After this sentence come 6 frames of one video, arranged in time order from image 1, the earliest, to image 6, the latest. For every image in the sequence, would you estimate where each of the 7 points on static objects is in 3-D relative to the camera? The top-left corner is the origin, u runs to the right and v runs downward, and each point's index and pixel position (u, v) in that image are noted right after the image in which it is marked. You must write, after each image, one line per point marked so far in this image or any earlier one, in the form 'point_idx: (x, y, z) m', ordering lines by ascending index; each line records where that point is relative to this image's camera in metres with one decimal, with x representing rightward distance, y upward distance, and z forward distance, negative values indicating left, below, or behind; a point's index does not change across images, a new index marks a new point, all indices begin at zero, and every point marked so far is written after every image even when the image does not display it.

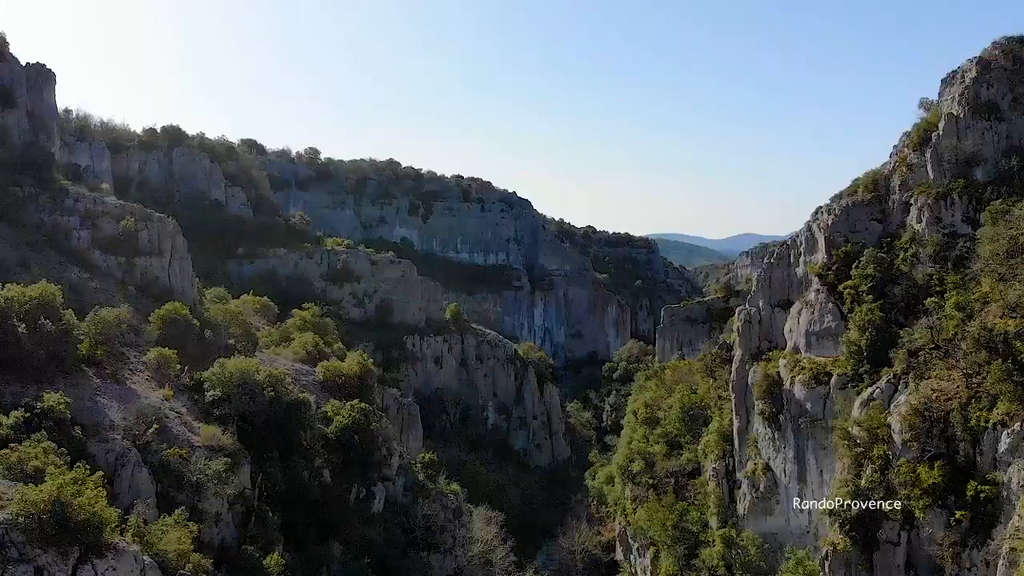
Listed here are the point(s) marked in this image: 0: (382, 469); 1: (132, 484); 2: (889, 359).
0: (-3.5, -4.9, +19.1) m
1: (-6.6, -3.4, +12.2) m
2: (+10.5, -2.0, +19.7) m
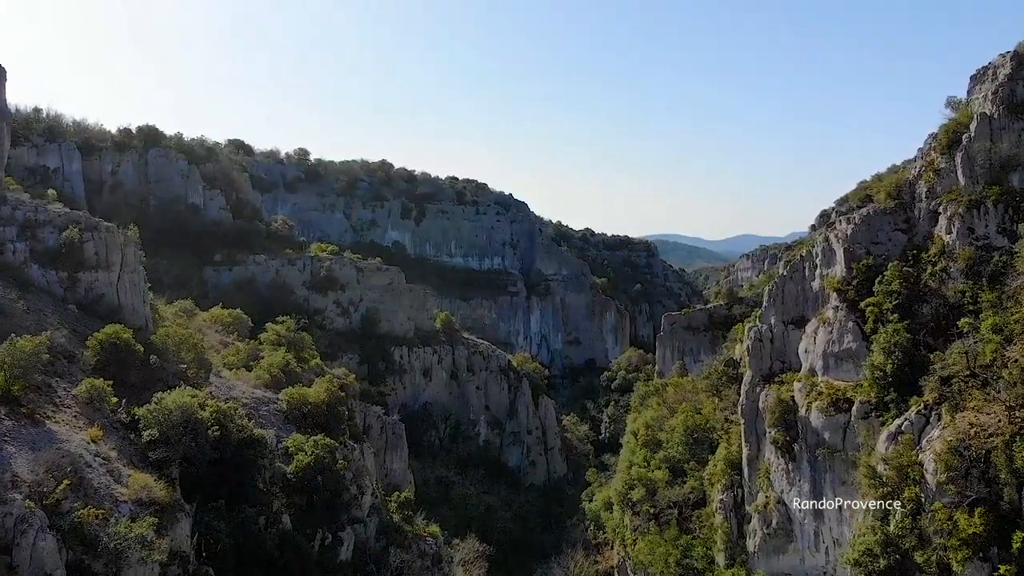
0: (-3.9, -5.4, +17.0) m
1: (-6.9, -3.8, +10.1) m
2: (+10.2, -2.5, +17.6) m
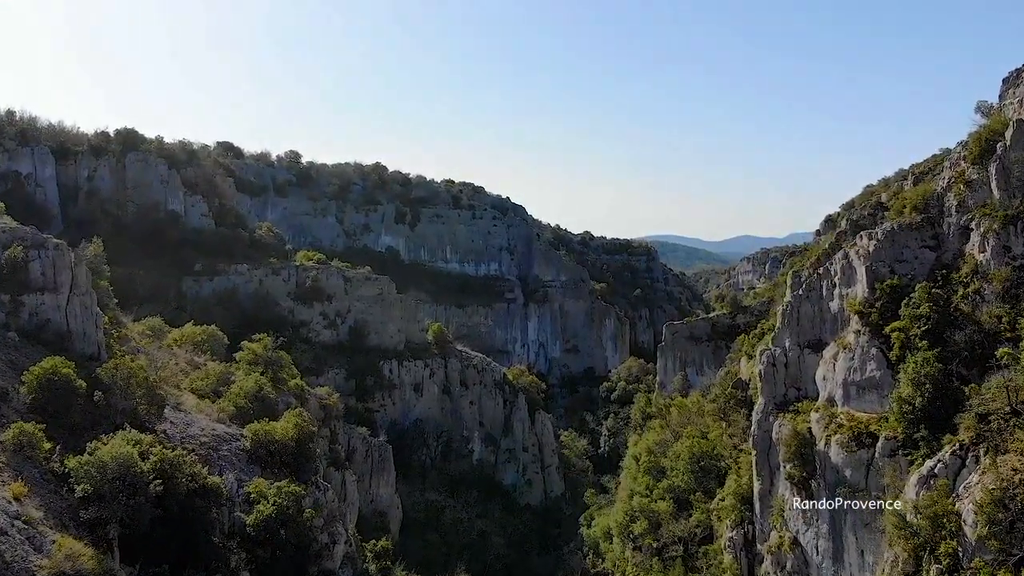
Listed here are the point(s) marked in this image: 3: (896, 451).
0: (-4.1, -5.9, +15.3) m
1: (-7.1, -4.4, +8.4) m
2: (+9.9, -3.1, +15.9) m
3: (+9.0, -3.8, +16.5) m
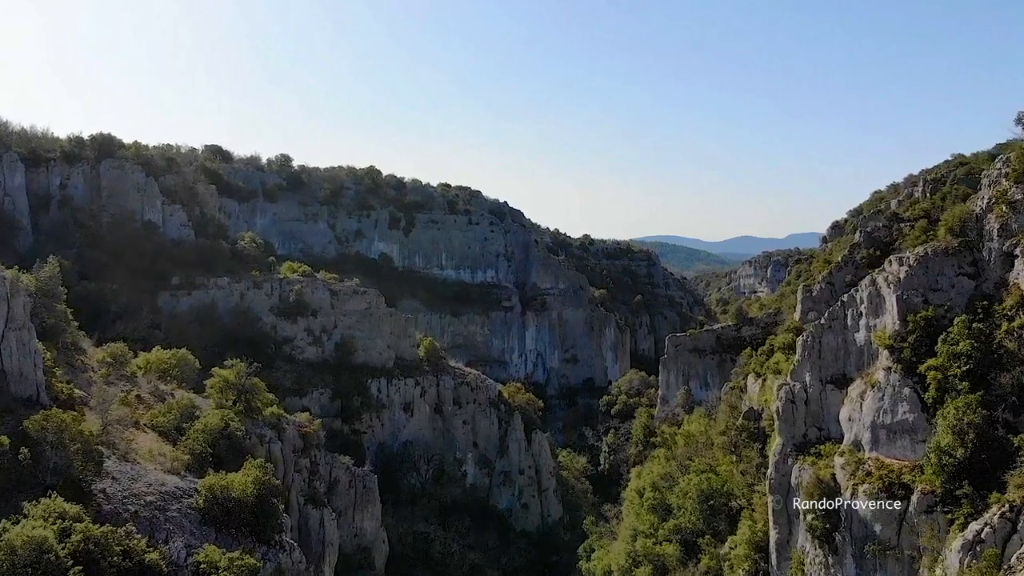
0: (-4.3, -6.7, +13.4) m
1: (-7.3, -5.2, +6.5) m
2: (+9.7, -3.8, +14.0) m
3: (+8.8, -4.6, +14.6) m
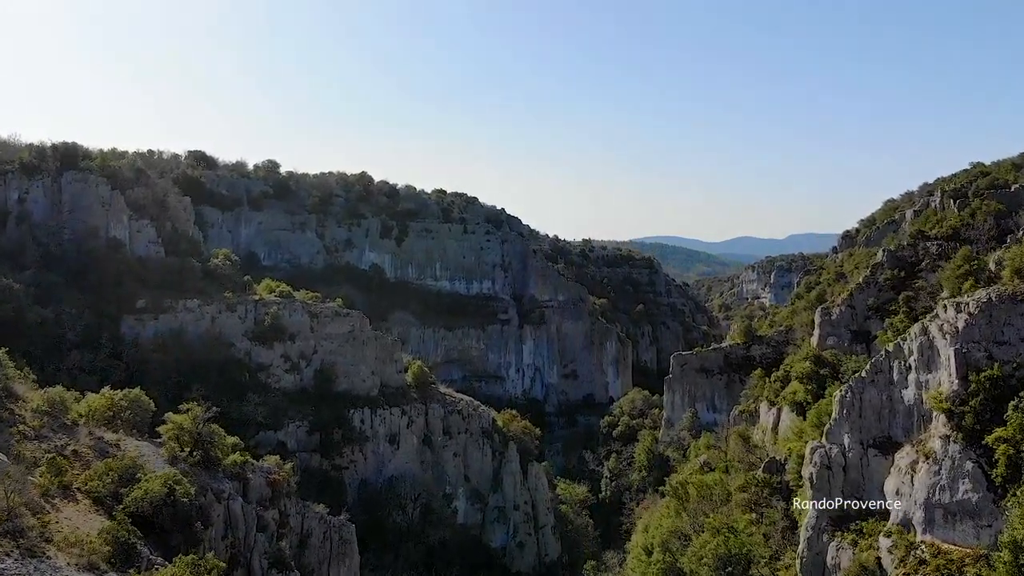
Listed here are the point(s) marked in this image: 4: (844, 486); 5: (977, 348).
0: (-4.6, -7.7, +10.8) m
1: (-7.6, -6.2, +3.9) m
2: (+9.5, -4.9, +11.4) m
3: (+8.5, -5.6, +12.0) m
4: (+7.6, -4.5, +16.2) m
5: (+9.4, -1.2, +14.3) m
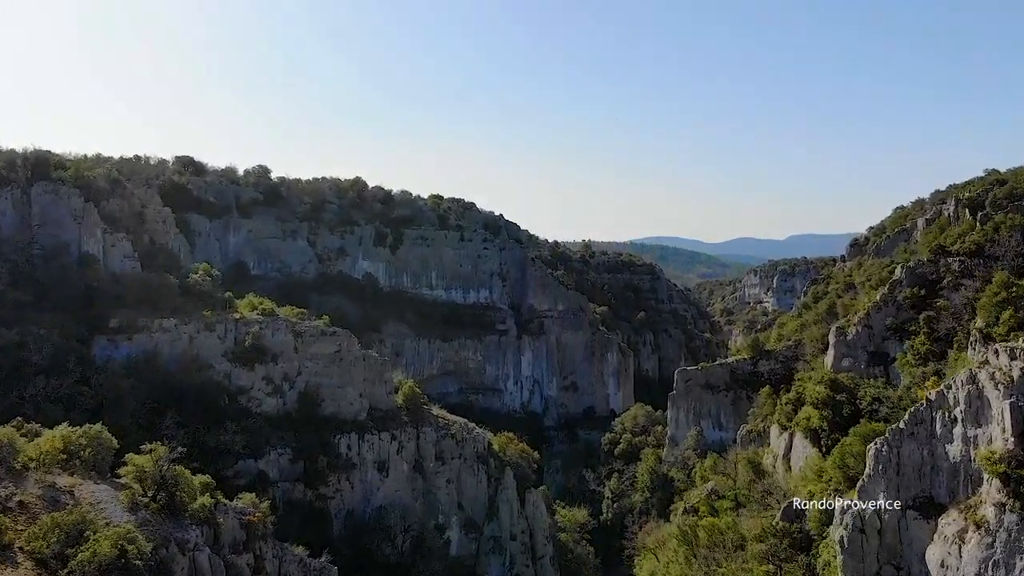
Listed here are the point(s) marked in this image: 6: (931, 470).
0: (-4.7, -8.5, +9.0) m
1: (-7.8, -7.0, +2.1) m
2: (+9.3, -5.7, +9.6) m
3: (+8.4, -6.4, +10.2) m
4: (+7.4, -5.3, +14.4) m
5: (+9.3, -2.0, +12.5) m
6: (+8.3, -3.5, +14.1) m
